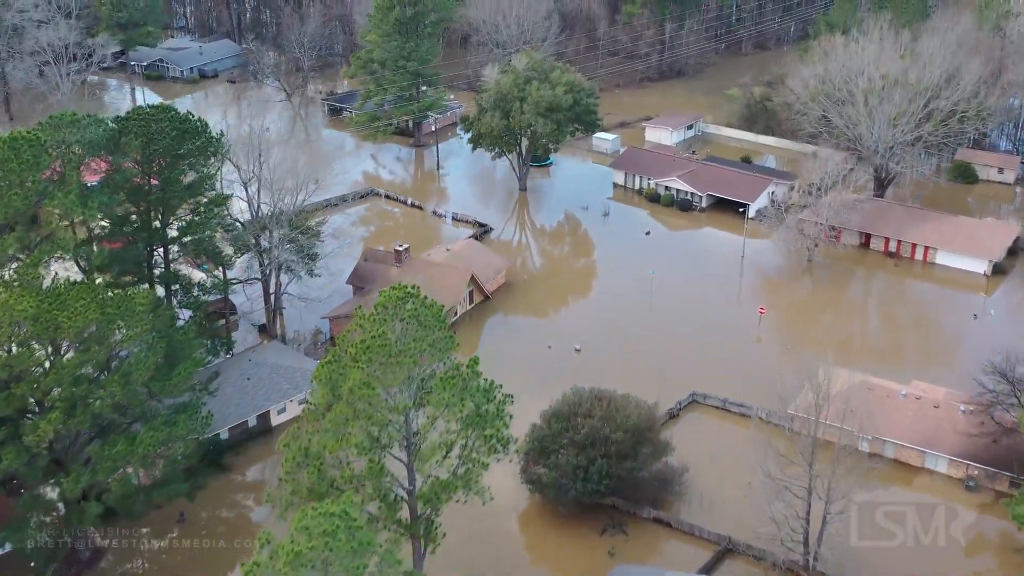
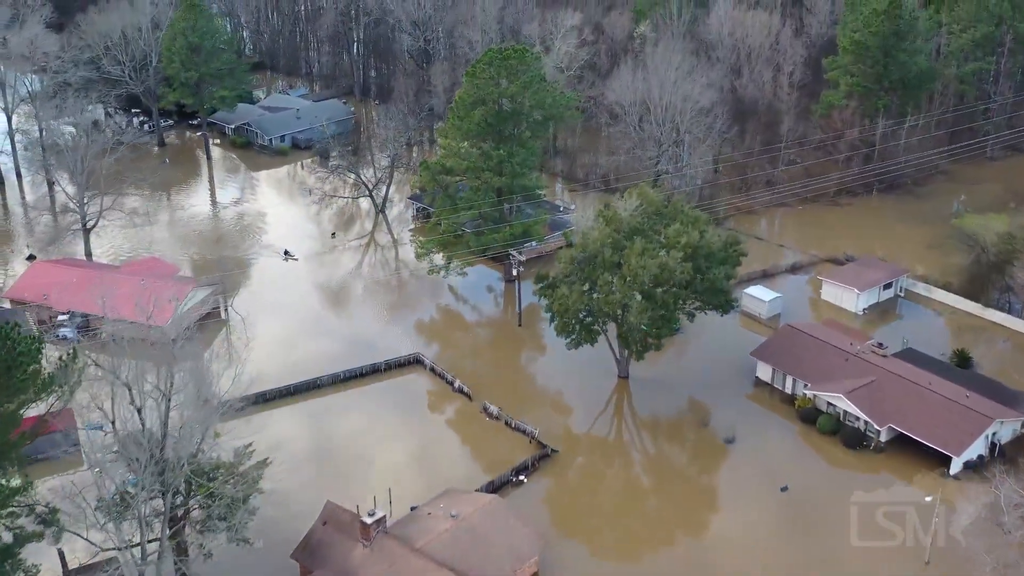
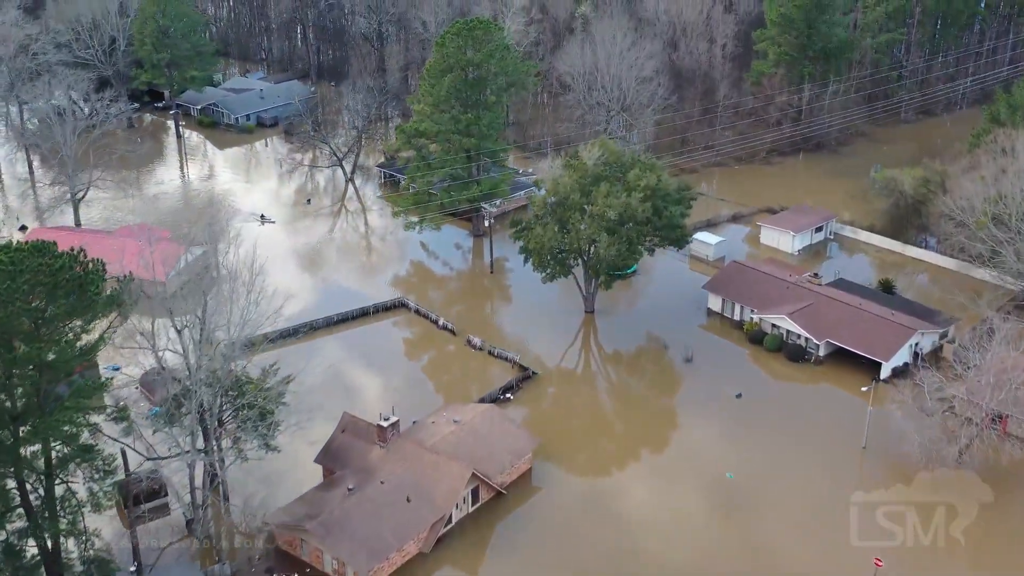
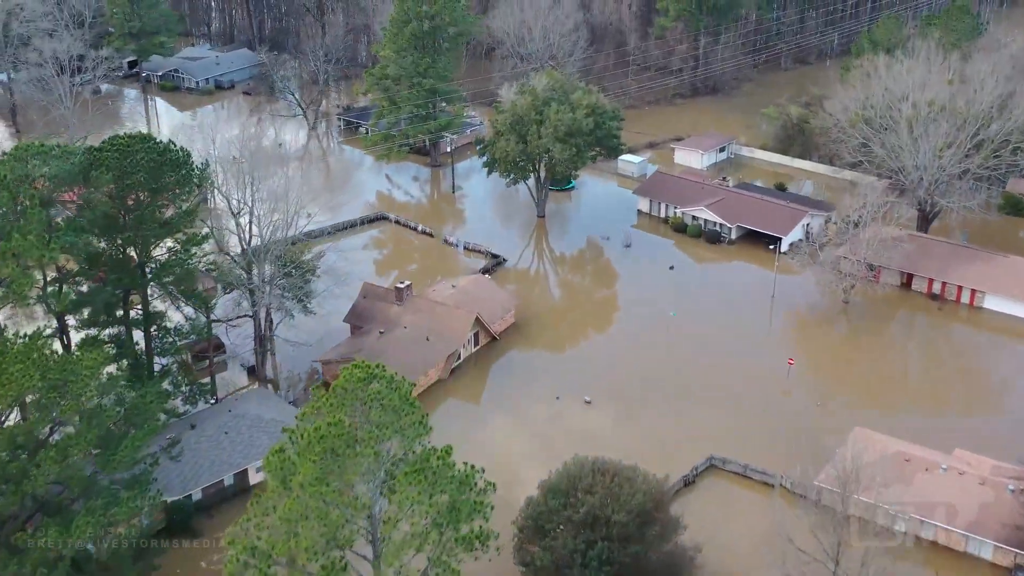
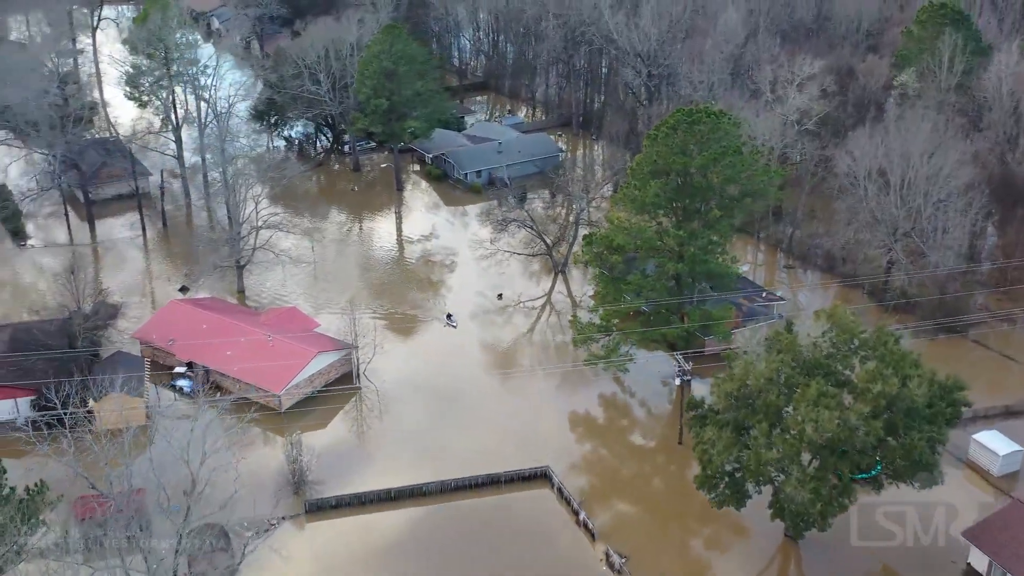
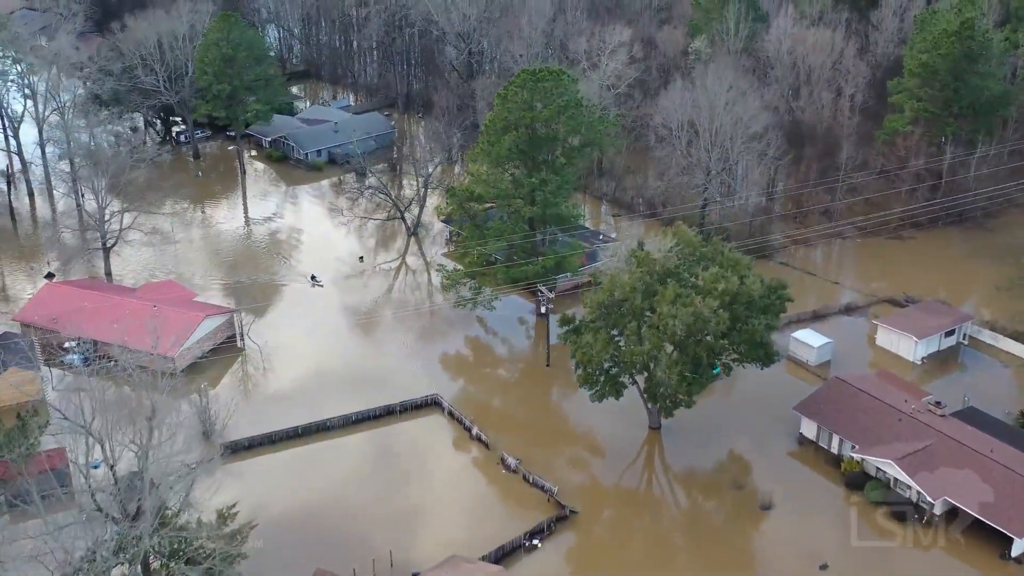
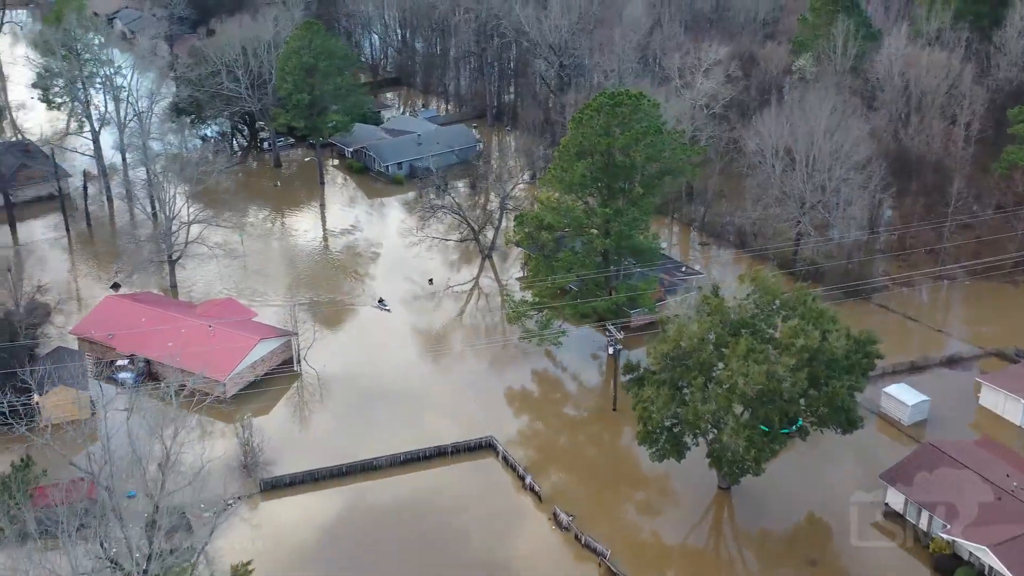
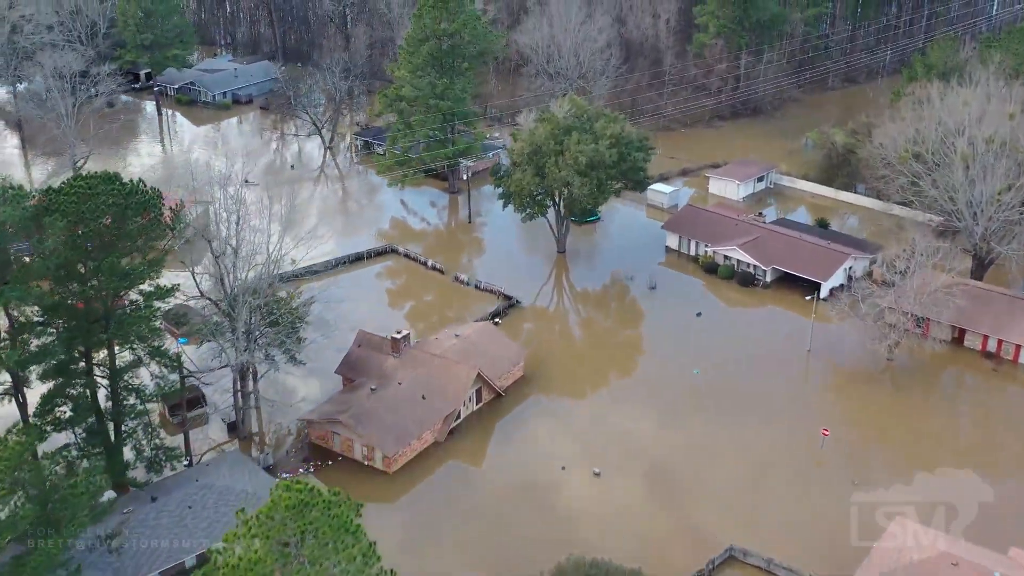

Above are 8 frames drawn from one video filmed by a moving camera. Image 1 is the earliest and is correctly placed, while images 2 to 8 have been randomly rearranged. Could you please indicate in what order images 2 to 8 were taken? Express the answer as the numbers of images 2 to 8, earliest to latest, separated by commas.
4, 8, 3, 2, 6, 7, 5
